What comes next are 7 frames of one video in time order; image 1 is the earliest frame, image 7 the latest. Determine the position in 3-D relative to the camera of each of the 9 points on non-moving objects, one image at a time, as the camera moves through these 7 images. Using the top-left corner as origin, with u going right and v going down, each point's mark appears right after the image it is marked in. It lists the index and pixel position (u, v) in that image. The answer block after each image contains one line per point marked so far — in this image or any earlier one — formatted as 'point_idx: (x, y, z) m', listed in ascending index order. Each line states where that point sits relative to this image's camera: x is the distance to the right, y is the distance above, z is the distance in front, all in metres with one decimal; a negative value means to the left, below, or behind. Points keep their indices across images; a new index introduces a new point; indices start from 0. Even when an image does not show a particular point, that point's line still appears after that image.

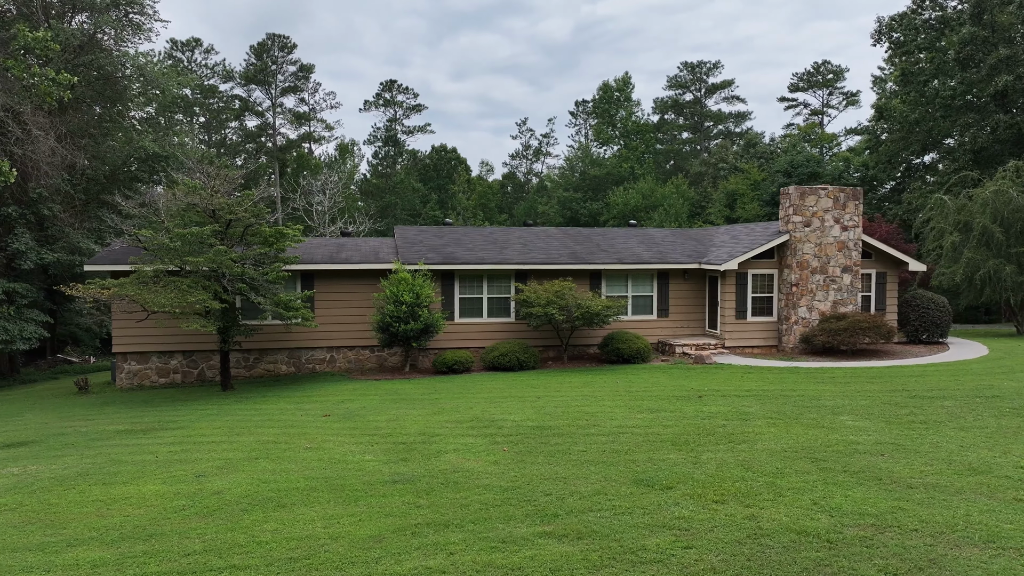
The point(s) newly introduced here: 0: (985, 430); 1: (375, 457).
0: (+5.0, -1.5, +7.6) m
1: (-1.4, -1.7, +7.4) m
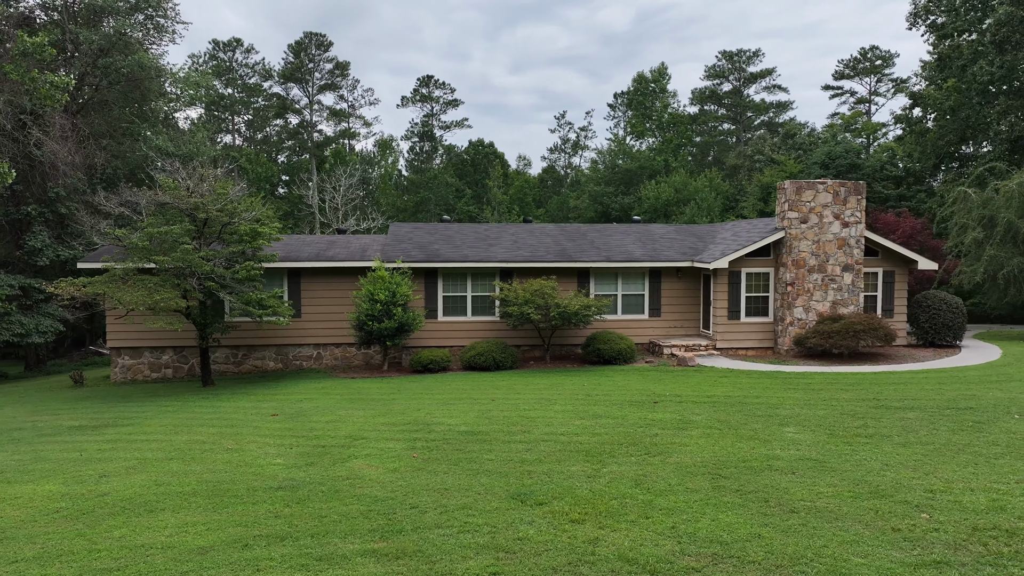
0: (+4.0, -1.6, +7.1) m
1: (-2.3, -1.8, +7.4) m
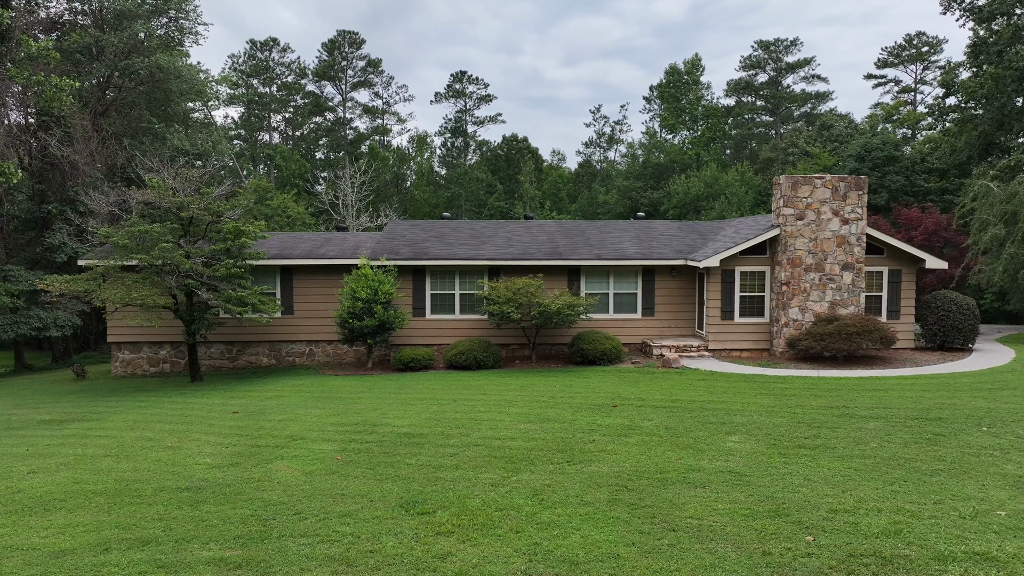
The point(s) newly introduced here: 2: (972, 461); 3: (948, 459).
0: (+3.2, -1.6, +6.7) m
1: (-3.1, -1.8, +7.4) m
2: (+4.1, -1.6, +6.5) m
3: (+4.0, -1.6, +6.6) m
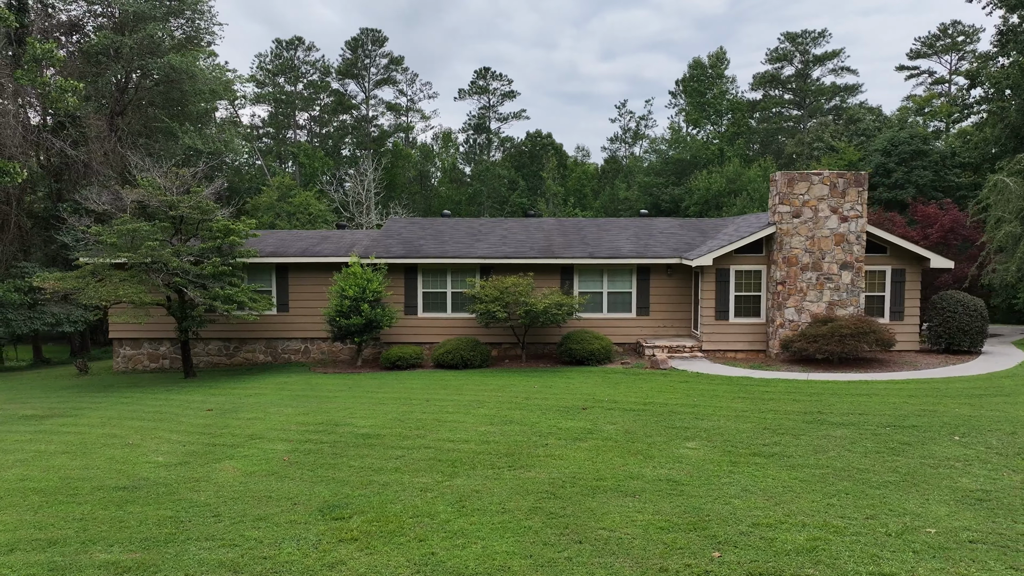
0: (+2.7, -1.6, +6.4) m
1: (-3.6, -1.8, +7.5) m
2: (+3.6, -1.6, +6.2) m
3: (+3.4, -1.6, +6.3) m
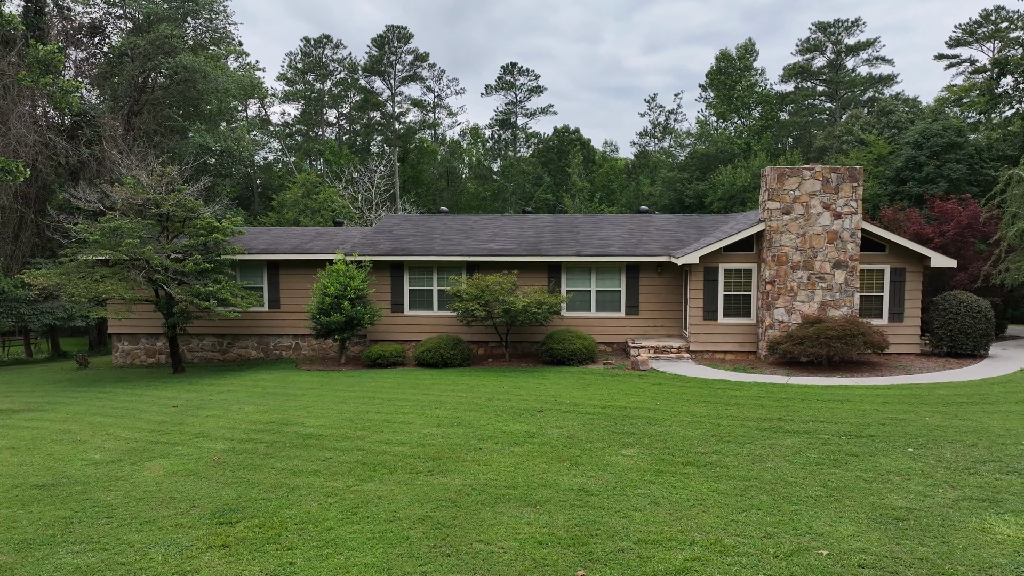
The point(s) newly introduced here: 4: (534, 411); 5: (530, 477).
0: (+1.9, -1.6, +6.1) m
1: (-4.3, -1.8, +7.5) m
2: (+2.8, -1.6, +5.9) m
3: (+2.6, -1.6, +6.0) m
4: (+0.3, -1.6, +9.3) m
5: (+0.2, -1.7, +6.4) m
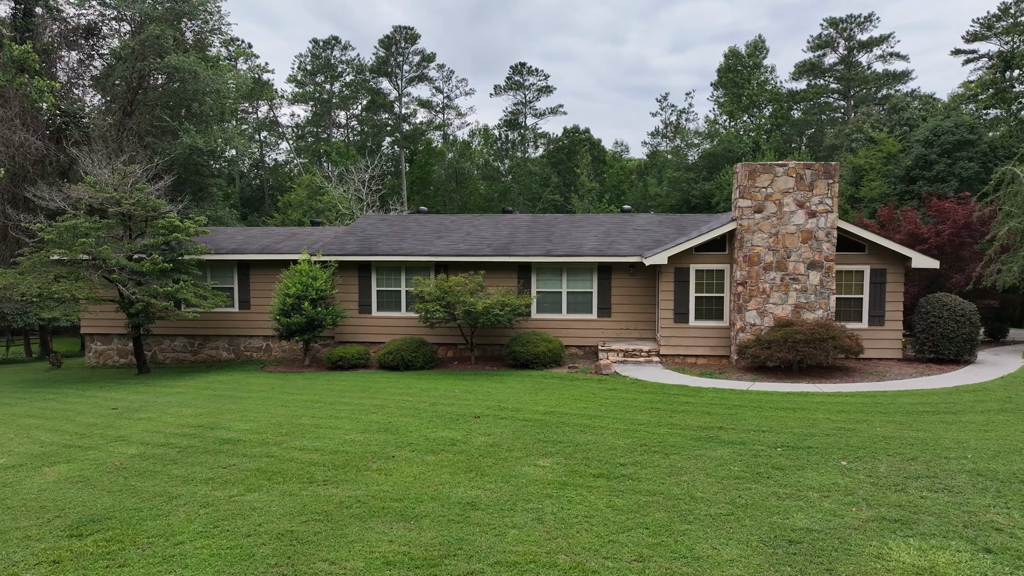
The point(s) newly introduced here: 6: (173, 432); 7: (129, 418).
0: (+1.0, -1.6, +5.6) m
1: (-5.1, -1.7, +7.3) m
2: (+1.9, -1.6, +5.4) m
3: (+1.7, -1.6, +5.5) m
4: (-0.5, -1.6, +8.9) m
5: (-0.7, -1.7, +6.0) m
6: (-4.0, -1.7, +8.5) m
7: (-4.9, -1.7, +9.3) m
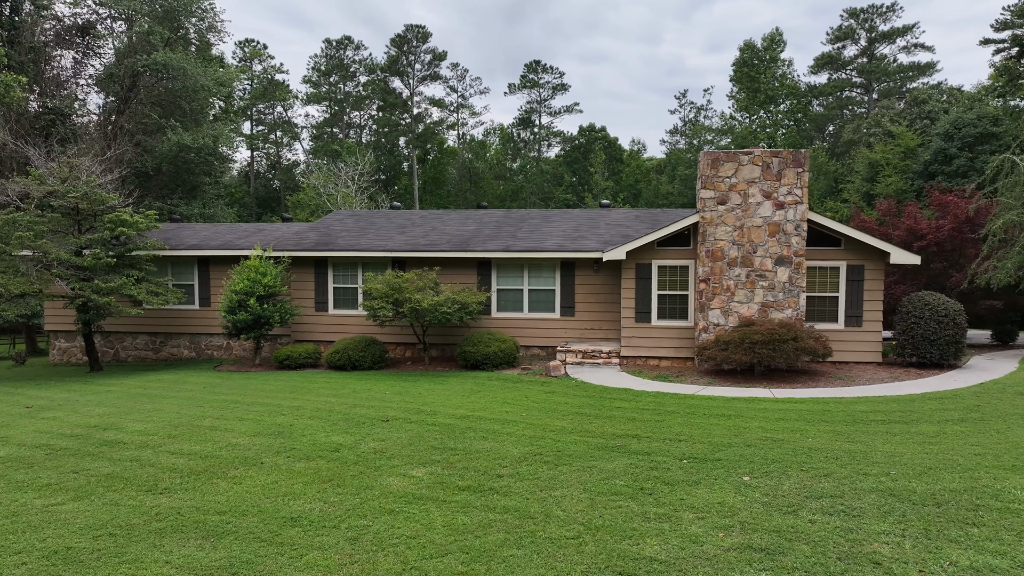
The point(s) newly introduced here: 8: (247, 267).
0: (-0.1, -1.6, +5.0) m
1: (-6.2, -1.7, +7.0) m
2: (+0.7, -1.6, +4.7) m
3: (+0.6, -1.6, +4.8) m
4: (-1.5, -1.5, +8.3) m
5: (-1.8, -1.6, +5.4) m
6: (-5.0, -1.6, +8.0) m
7: (-5.9, -1.6, +8.9) m
8: (-4.6, +0.4, +12.6) m
